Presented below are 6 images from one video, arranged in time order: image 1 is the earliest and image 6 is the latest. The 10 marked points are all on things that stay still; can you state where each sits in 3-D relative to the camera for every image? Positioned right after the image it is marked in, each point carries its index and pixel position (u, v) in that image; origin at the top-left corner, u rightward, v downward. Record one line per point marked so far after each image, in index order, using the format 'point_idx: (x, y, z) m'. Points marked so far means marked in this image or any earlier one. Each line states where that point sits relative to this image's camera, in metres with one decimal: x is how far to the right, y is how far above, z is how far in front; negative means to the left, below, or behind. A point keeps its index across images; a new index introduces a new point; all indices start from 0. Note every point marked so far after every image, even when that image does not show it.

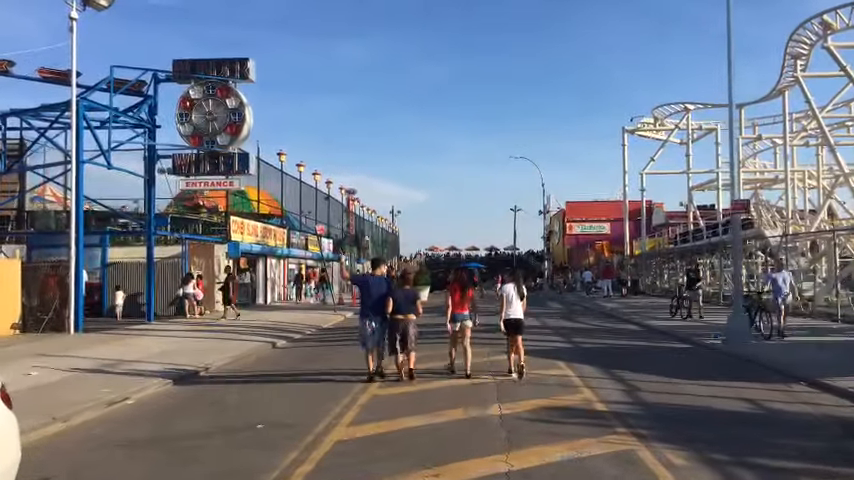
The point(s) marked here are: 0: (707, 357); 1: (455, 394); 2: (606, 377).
0: (+5.9, -2.5, +15.1) m
1: (+0.4, -2.2, +10.4) m
2: (+3.0, -2.3, +12.0) m
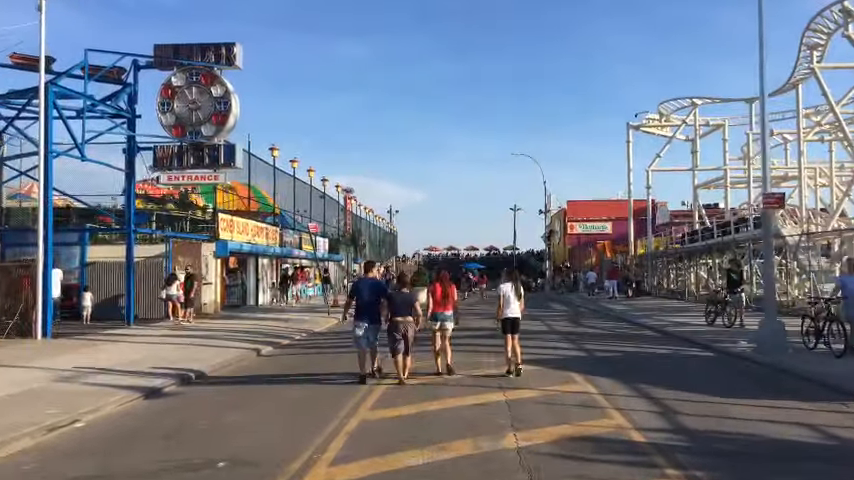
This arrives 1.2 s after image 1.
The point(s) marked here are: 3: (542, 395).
0: (+5.8, -2.4, +13.5) m
1: (+0.4, -2.1, +8.8) m
2: (+3.0, -2.2, +10.4) m
3: (+1.6, -2.2, +10.2) m
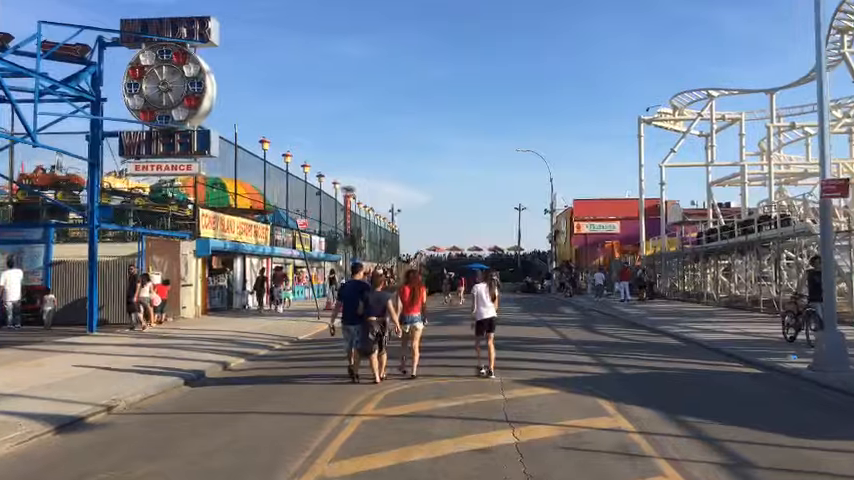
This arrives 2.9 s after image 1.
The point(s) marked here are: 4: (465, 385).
0: (+5.7, -2.4, +11.1) m
1: (+0.2, -2.1, +6.4) m
2: (+2.8, -2.1, +8.0) m
3: (+1.5, -2.1, +7.8) m
4: (+0.6, -2.2, +11.3) m
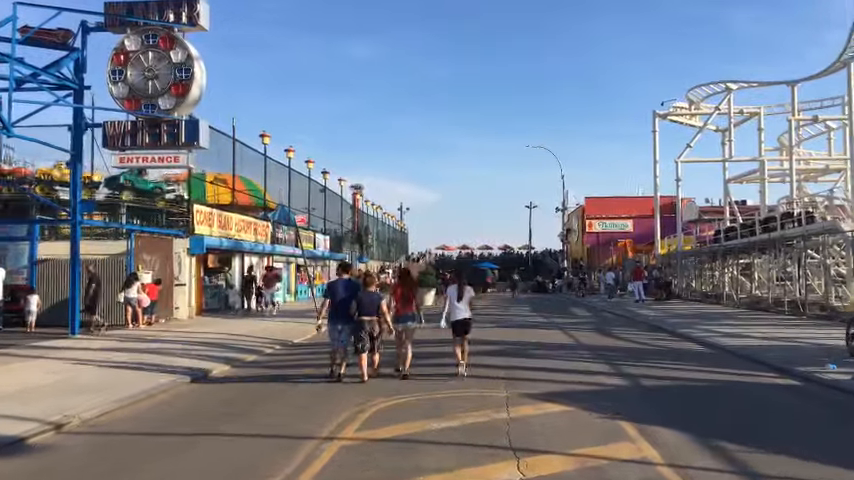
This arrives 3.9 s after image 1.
0: (+5.6, -2.3, +9.7) m
1: (+0.1, -2.0, +5.0) m
2: (+2.7, -2.1, +6.6) m
3: (+1.4, -2.0, +6.5) m
4: (+0.6, -2.2, +10.0) m
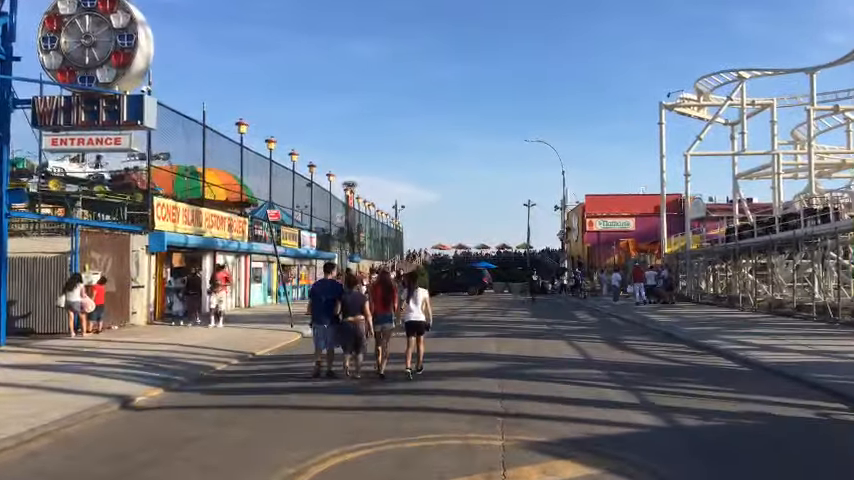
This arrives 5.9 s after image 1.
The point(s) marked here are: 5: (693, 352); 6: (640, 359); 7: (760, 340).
0: (+5.3, -2.2, +7.0) m
1: (-0.2, -1.9, +2.3) m
2: (+2.4, -2.0, +3.9) m
3: (+1.0, -2.0, +3.7) m
4: (+0.2, -2.1, +7.2) m
5: (+5.8, -2.4, +15.8) m
6: (+4.2, -2.4, +14.3) m
7: (+8.1, -2.4, +17.7) m
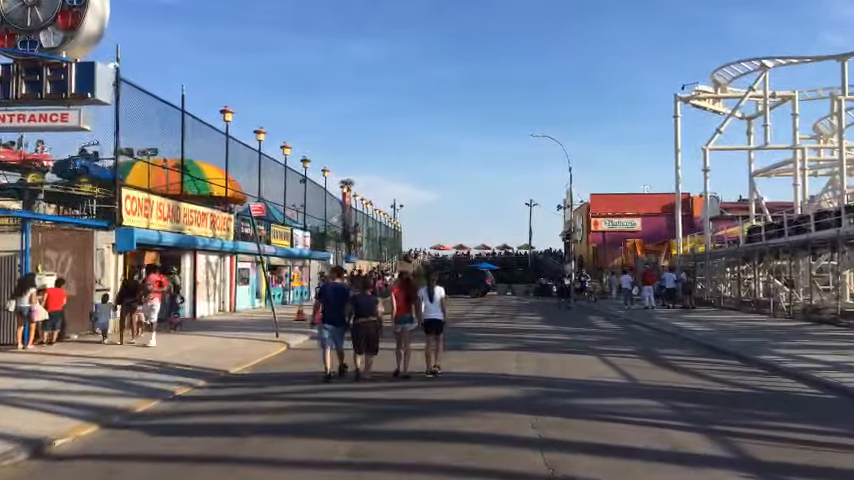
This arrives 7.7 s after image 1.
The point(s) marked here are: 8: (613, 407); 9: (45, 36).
0: (+5.5, -2.2, +4.4) m
1: (-0.1, -1.8, -0.3) m
2: (+2.5, -1.9, +1.3) m
3: (+1.2, -1.9, +1.1) m
4: (+0.4, -2.0, +4.6) m
5: (+5.9, -2.4, +13.1) m
6: (+4.3, -2.3, +11.7) m
7: (+8.3, -2.4, +15.1) m
8: (+2.5, -2.2, +9.5) m
9: (-7.2, +3.8, +13.8) m
